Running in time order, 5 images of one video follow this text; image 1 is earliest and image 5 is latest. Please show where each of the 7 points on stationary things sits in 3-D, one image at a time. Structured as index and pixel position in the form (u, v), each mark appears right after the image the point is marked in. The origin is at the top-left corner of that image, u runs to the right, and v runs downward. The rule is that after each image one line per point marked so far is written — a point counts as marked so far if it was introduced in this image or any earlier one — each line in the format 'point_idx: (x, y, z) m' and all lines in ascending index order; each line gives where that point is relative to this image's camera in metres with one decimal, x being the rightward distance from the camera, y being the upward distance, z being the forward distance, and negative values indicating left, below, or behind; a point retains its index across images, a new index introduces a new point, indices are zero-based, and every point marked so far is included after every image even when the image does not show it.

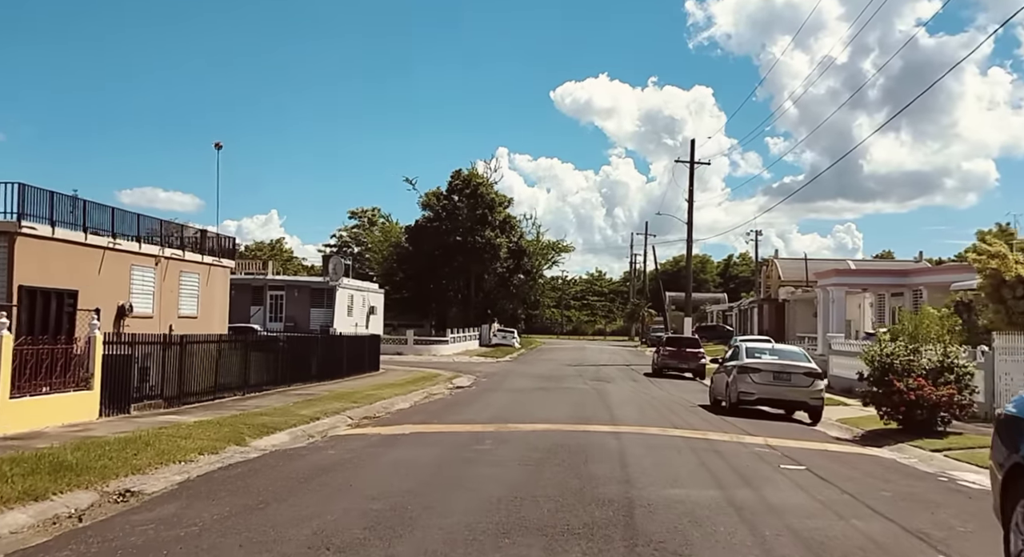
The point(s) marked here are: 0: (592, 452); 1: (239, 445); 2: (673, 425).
0: (+1.0, -2.2, +11.1) m
1: (-3.6, -2.2, +11.4) m
2: (+3.0, -2.7, +15.7) m
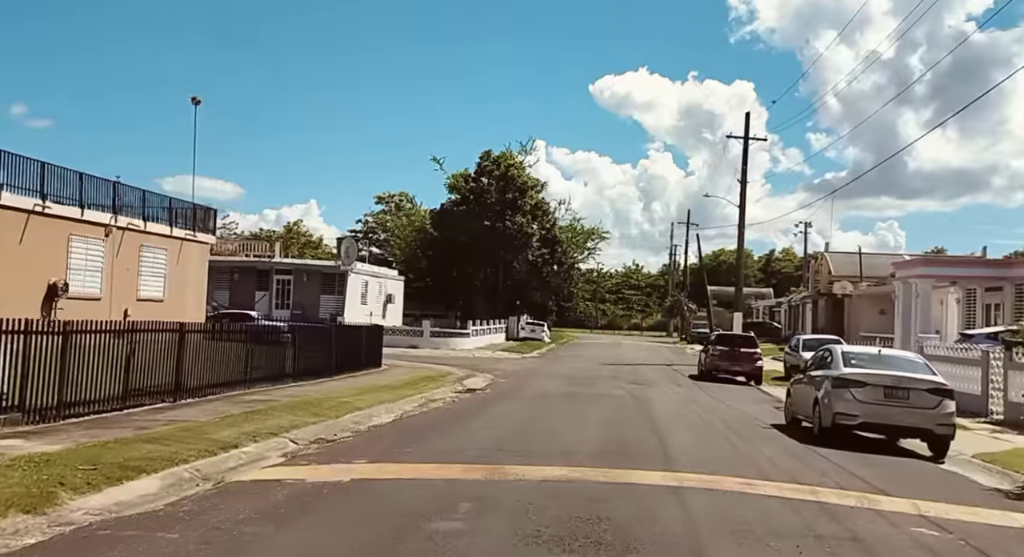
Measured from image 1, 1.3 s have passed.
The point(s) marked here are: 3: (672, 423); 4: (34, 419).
0: (+0.9, -1.9, +6.2) m
1: (-3.7, -1.8, +6.7) m
2: (+3.0, -2.4, +10.7) m
3: (+3.6, -3.3, +19.5) m
4: (-6.3, -1.8, +11.4) m
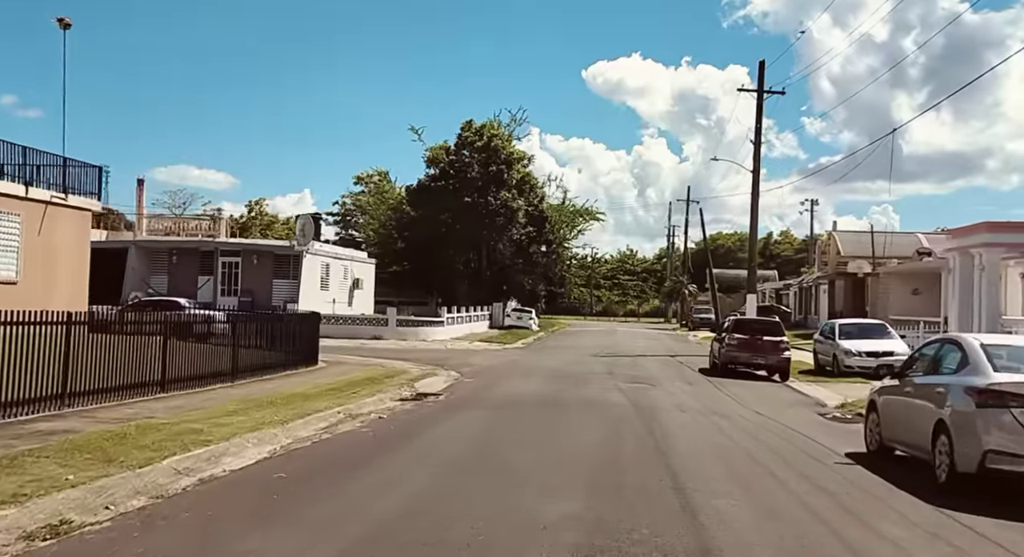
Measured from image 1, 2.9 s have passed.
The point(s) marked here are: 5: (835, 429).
0: (+0.2, -1.5, +0.4) m
1: (-4.4, -1.4, +0.9) m
2: (+2.3, -1.9, +5.0) m
3: (+2.9, -2.7, +13.8) m
4: (-7.1, -1.4, +5.6) m
5: (+6.3, -3.0, +17.0) m
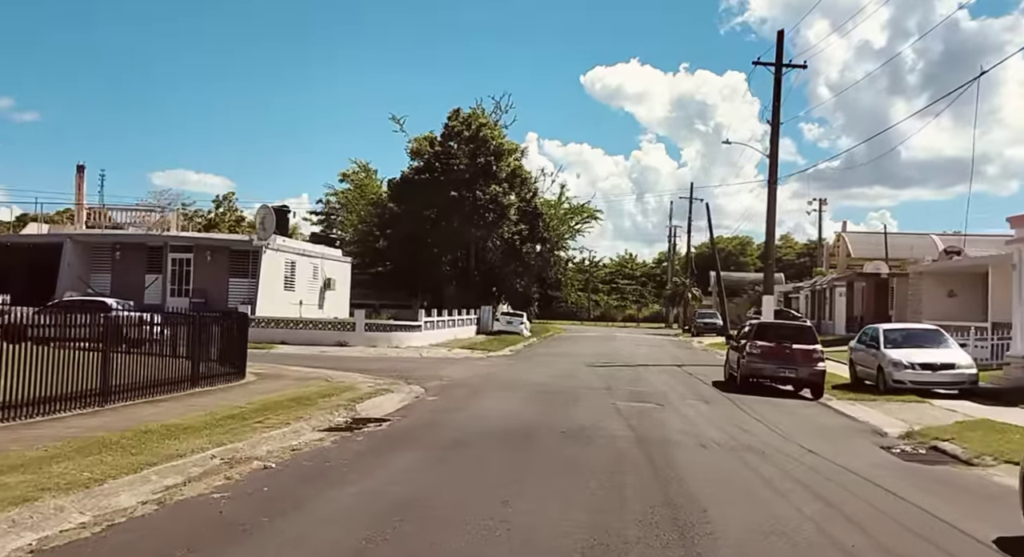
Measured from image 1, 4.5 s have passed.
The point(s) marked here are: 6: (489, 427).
0: (-0.3, -1.3, -4.0) m
1: (-4.9, -1.2, -3.5) m
2: (+1.8, -1.7, +0.6) m
3: (+2.3, -2.5, +9.4) m
4: (-7.6, -1.2, +1.2) m
5: (+5.8, -2.8, +12.6) m
6: (-0.3, -2.4, +13.4) m
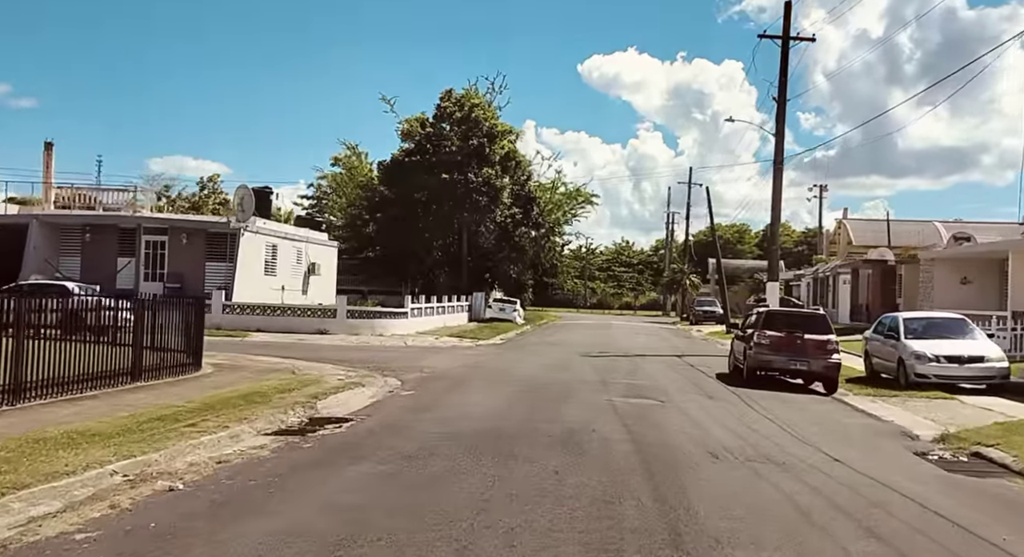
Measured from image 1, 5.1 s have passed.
0: (-0.5, -1.2, -5.8) m
1: (-5.1, -1.1, -5.4) m
2: (+1.6, -1.6, -1.2) m
3: (+2.1, -2.3, +7.6) m
4: (-7.8, -1.1, -0.7) m
5: (+5.5, -2.6, +10.8) m
6: (-0.6, -2.1, +11.5) m
